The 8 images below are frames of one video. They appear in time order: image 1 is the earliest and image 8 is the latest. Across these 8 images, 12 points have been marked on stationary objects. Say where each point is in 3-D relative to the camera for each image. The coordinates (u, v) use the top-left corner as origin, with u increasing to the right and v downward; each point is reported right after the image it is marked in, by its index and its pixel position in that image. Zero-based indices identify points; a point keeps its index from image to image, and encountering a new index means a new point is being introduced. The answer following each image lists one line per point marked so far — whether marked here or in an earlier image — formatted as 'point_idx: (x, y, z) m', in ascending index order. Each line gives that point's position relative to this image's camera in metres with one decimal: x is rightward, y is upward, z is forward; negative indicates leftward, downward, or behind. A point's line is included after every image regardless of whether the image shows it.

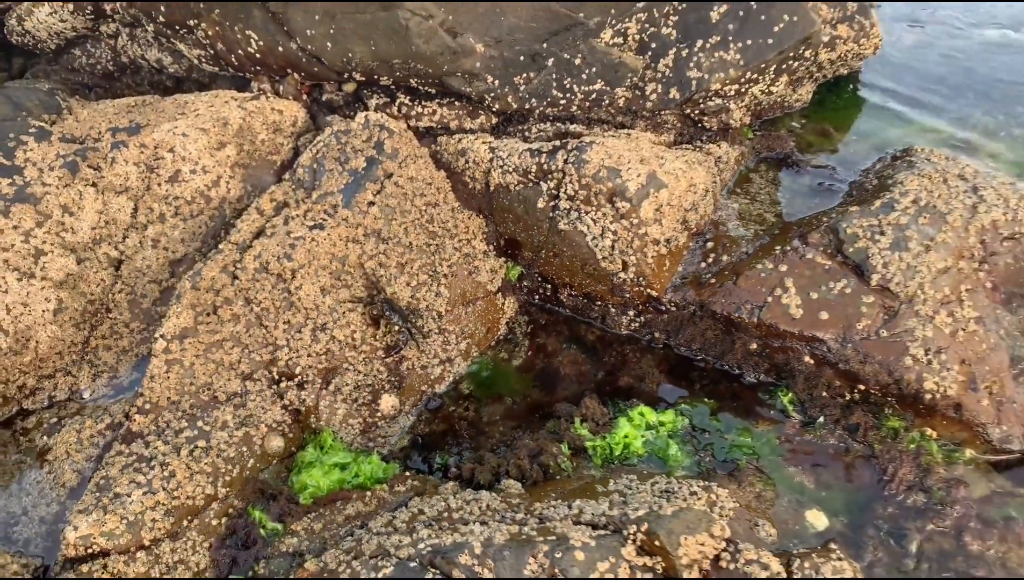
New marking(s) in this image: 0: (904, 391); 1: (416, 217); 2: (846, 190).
0: (+2.2, -0.6, +4.8) m
1: (-0.6, +0.4, +5.0) m
2: (+2.4, +0.7, +5.9) m
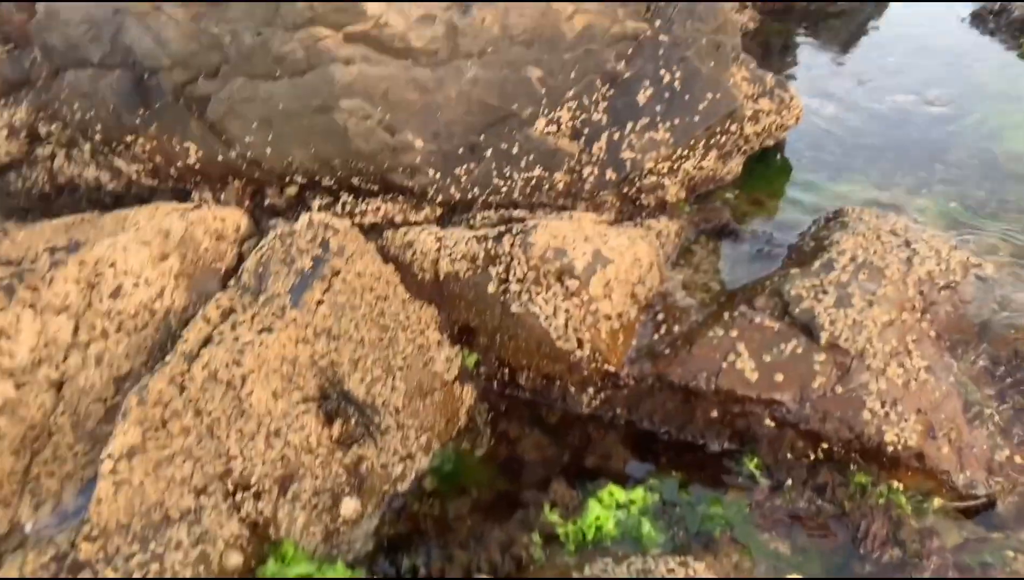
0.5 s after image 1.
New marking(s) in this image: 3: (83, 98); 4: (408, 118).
0: (+2.0, -0.9, +4.8) m
1: (-0.9, -0.1, +5.0) m
2: (+2.0, +0.3, +6.1) m
3: (-2.9, +1.3, +5.7) m
4: (-0.6, +1.1, +5.1) m
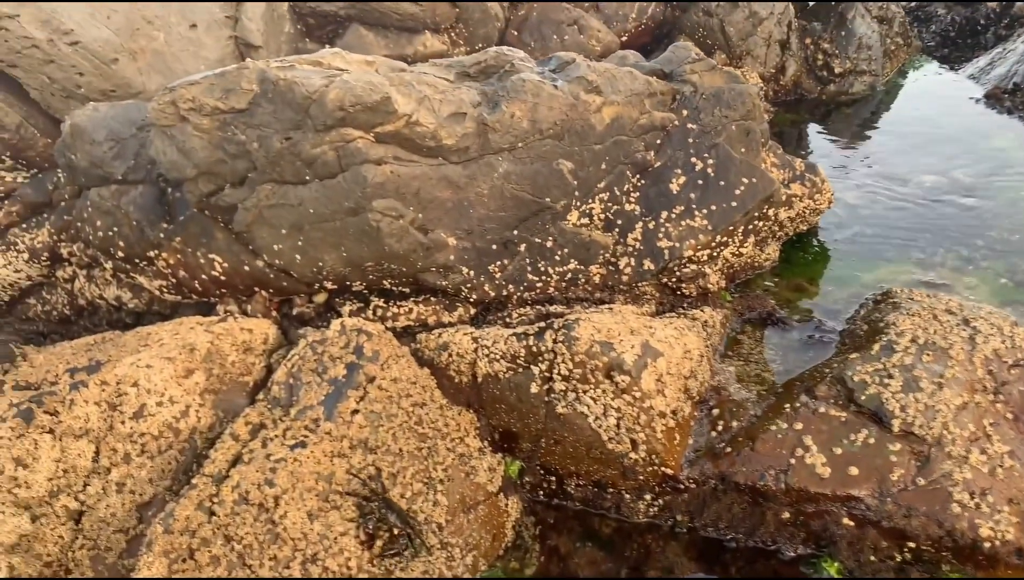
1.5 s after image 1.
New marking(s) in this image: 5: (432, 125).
0: (+2.3, -1.3, +4.4) m
1: (-0.6, -0.7, +4.7) m
2: (+2.2, -0.3, +5.8) m
3: (-2.7, +0.5, +5.6) m
4: (-0.4, +0.4, +5.0) m
5: (-0.5, +0.9, +4.7) m
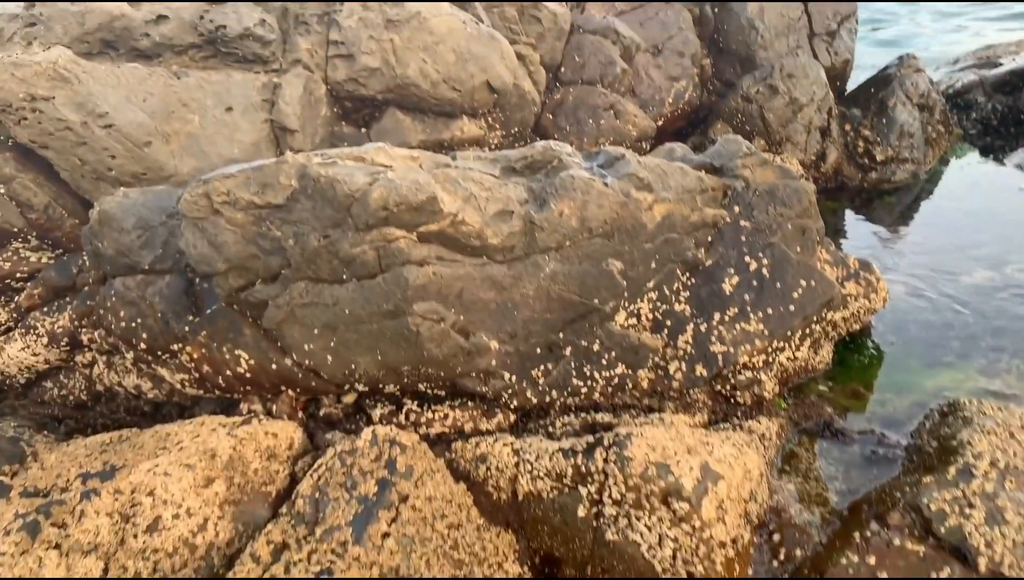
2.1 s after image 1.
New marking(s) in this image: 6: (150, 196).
0: (+2.5, -1.9, +3.9) m
1: (-0.4, -1.3, +4.3) m
2: (+2.5, -1.1, +5.4) m
3: (-2.4, -0.1, +5.4) m
4: (-0.2, -0.2, +4.7) m
5: (-0.2, +0.3, +4.5) m
6: (-2.4, +0.6, +5.6) m
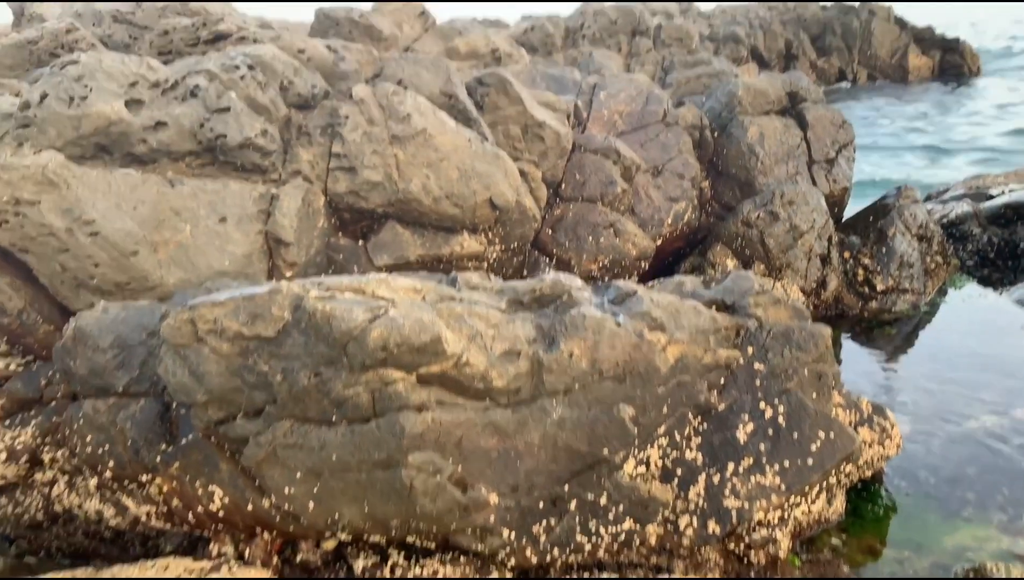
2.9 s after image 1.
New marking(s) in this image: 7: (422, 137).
0: (+2.5, -2.7, +3.3) m
1: (-0.4, -2.0, +3.8) m
2: (+2.5, -2.0, +4.9) m
3: (-2.4, -0.8, +4.9) m
4: (-0.2, -0.9, +4.3) m
5: (-0.1, -0.4, +4.2) m
6: (-2.4, -0.1, +5.2) m
7: (-0.8, +1.3, +7.3) m
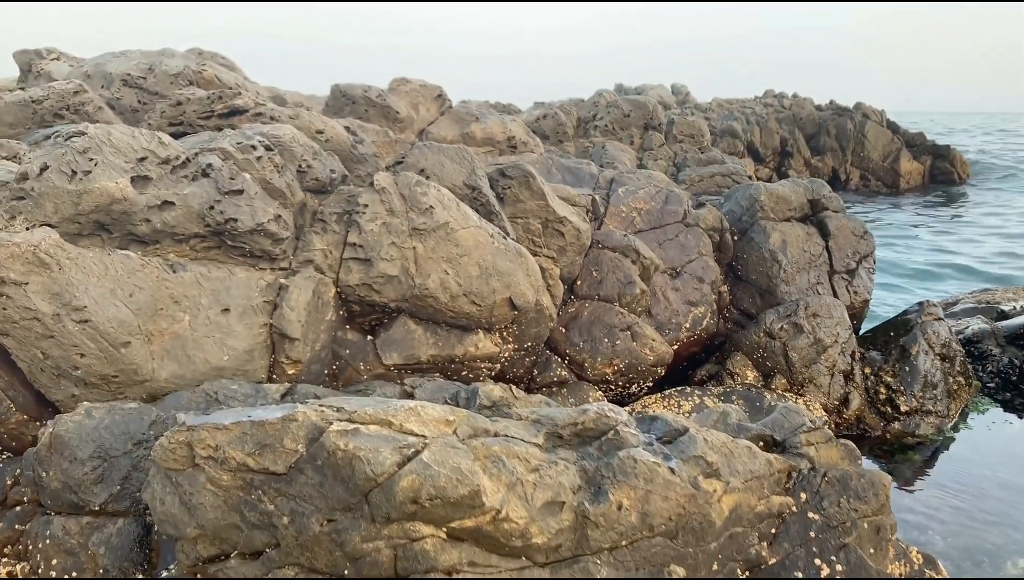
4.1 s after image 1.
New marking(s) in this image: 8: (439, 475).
0: (+2.5, -3.3, +2.6) m
1: (-0.3, -2.5, +3.1) m
2: (+2.5, -2.8, +4.3) m
3: (-2.3, -1.4, +4.3) m
4: (0.0, -1.5, +3.7) m
5: (0.0, -1.0, +3.6) m
6: (-2.2, -0.7, +4.7) m
7: (-0.6, +0.5, +6.9) m
8: (-0.3, -0.7, +3.4) m
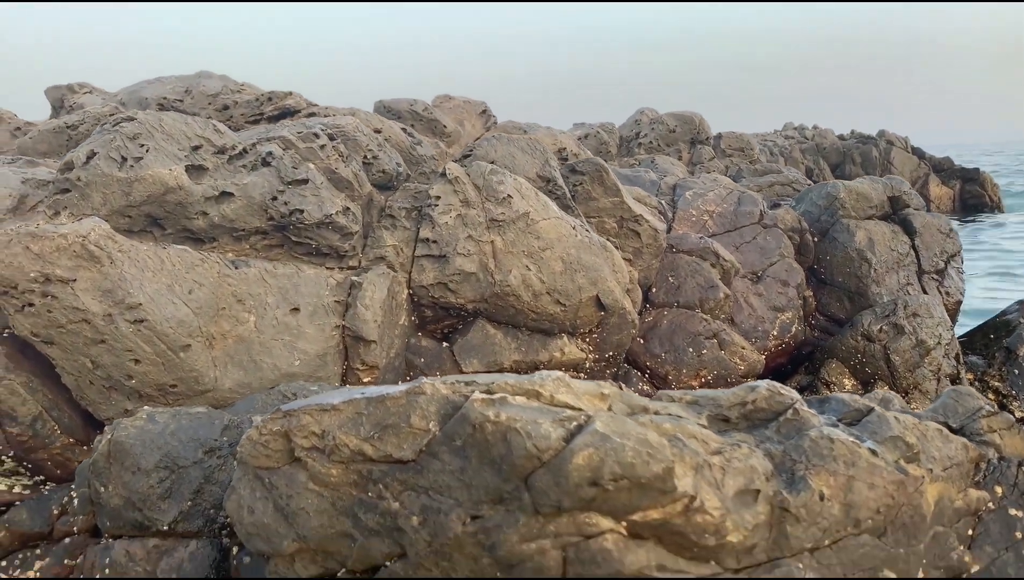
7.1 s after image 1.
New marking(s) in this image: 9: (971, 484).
0: (+3.2, -2.9, +1.7) m
1: (+0.4, -2.3, +2.2) m
2: (+3.3, -2.5, +3.3) m
3: (-1.6, -1.3, +3.6) m
4: (+0.7, -1.3, +2.9) m
5: (+0.7, -0.7, +2.8) m
6: (-1.5, -0.6, +4.0) m
7: (+0.1, +0.5, +6.2) m
8: (+0.3, -0.5, +2.7) m
9: (+2.2, -0.9, +4.0) m
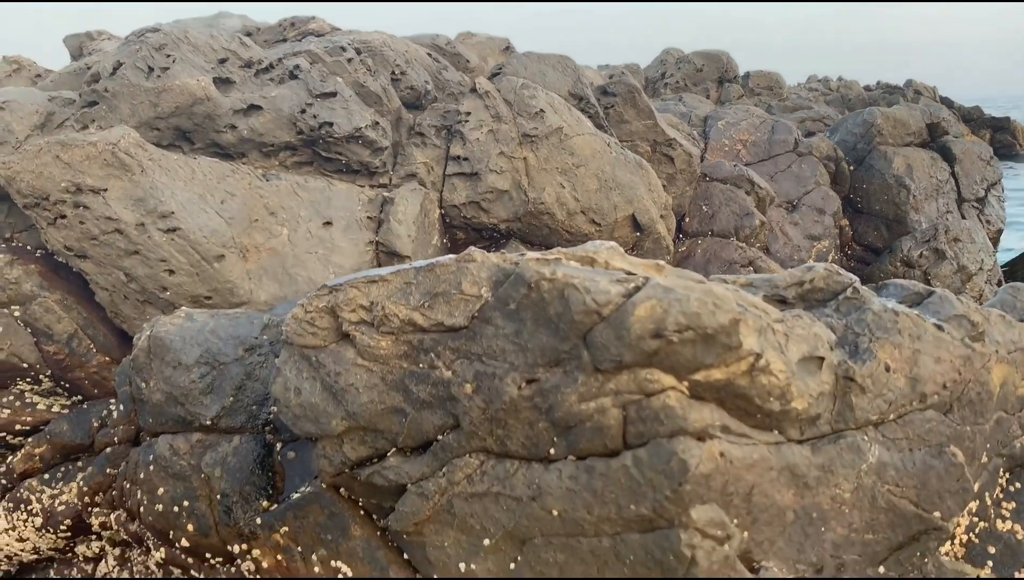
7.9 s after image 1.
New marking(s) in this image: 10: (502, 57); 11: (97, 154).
0: (+3.4, -2.5, +1.6) m
1: (+0.6, -1.8, +2.2) m
2: (+3.5, -2.0, +3.2) m
3: (-1.4, -0.8, +3.5) m
4: (+0.8, -0.8, +2.8) m
5: (+0.8, -0.3, +2.7) m
6: (-1.3, -0.1, +3.9) m
7: (+0.3, +1.1, +6.1) m
8: (+0.5, 0.0, +2.5) m
9: (+2.4, -0.4, +3.8) m
10: (-0.2, +3.4, +12.4) m
11: (-2.2, +0.7, +4.5) m
